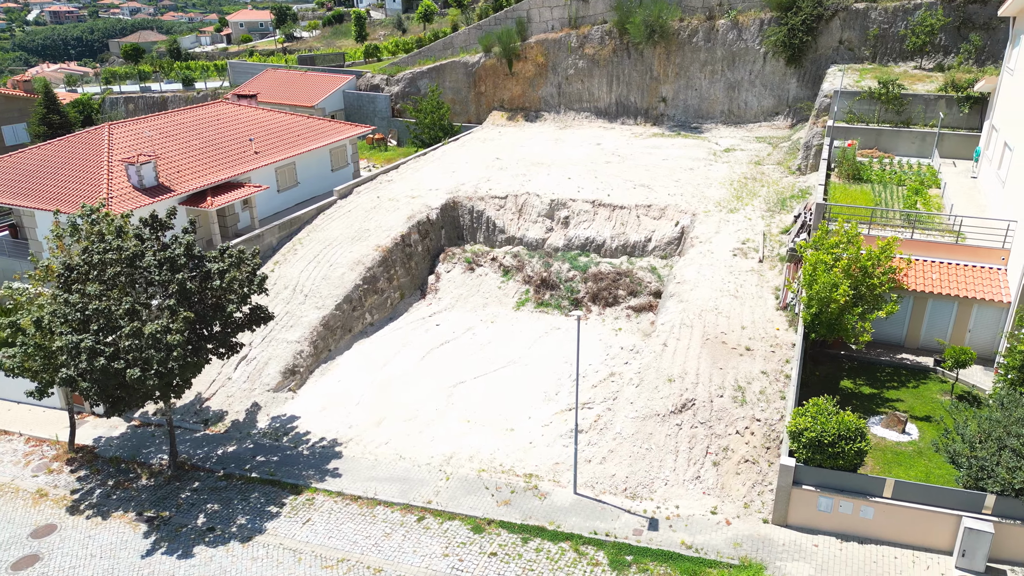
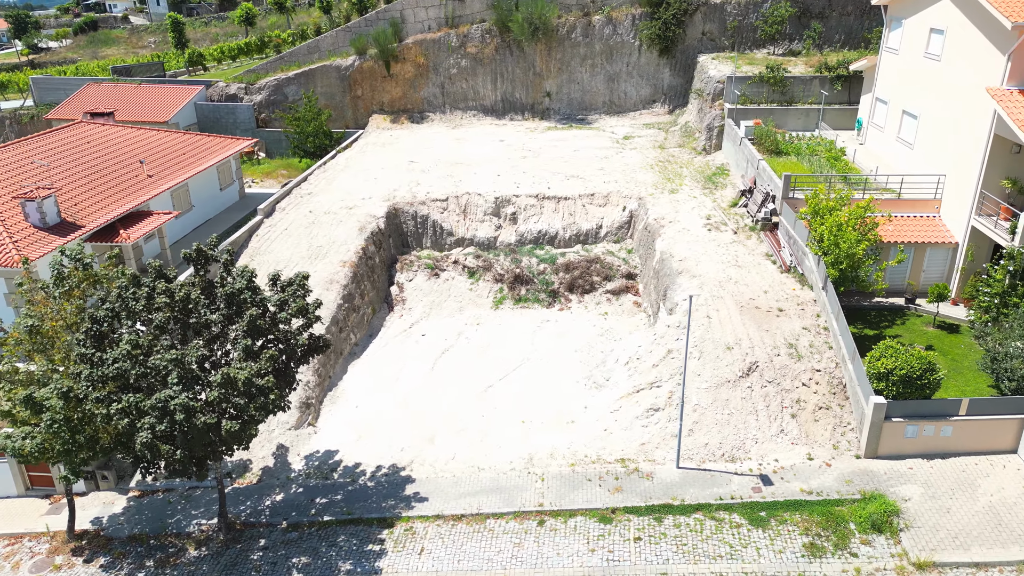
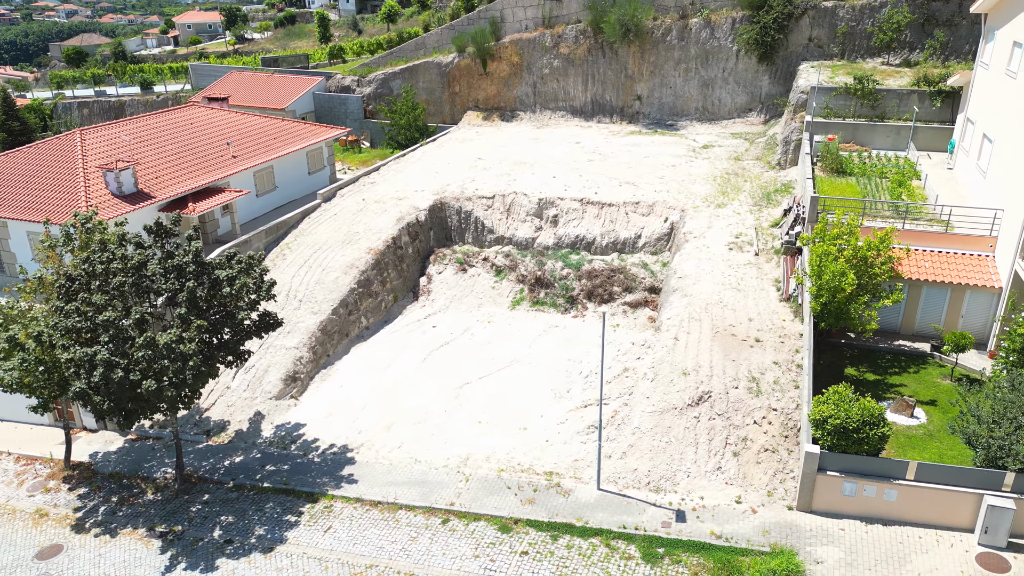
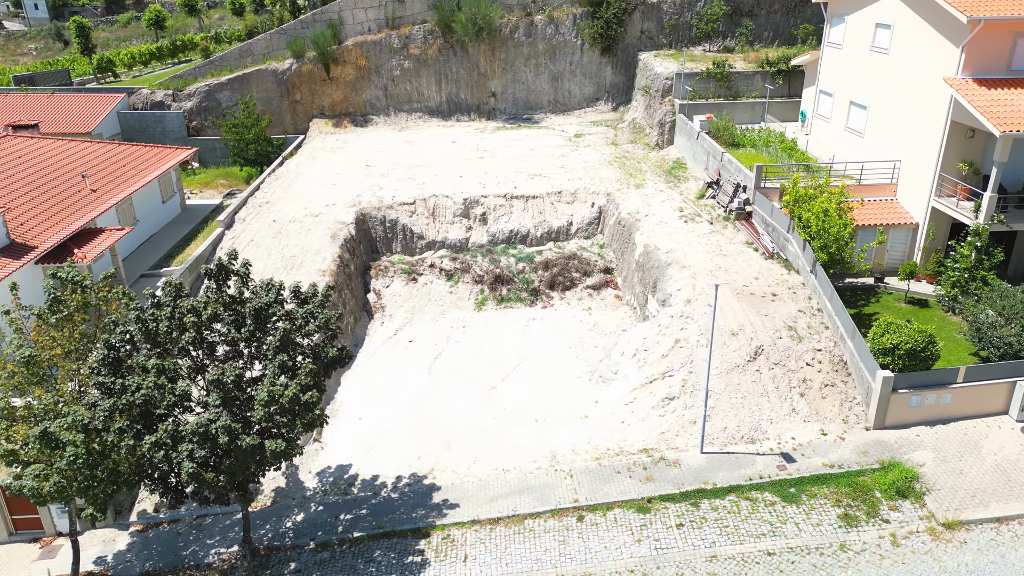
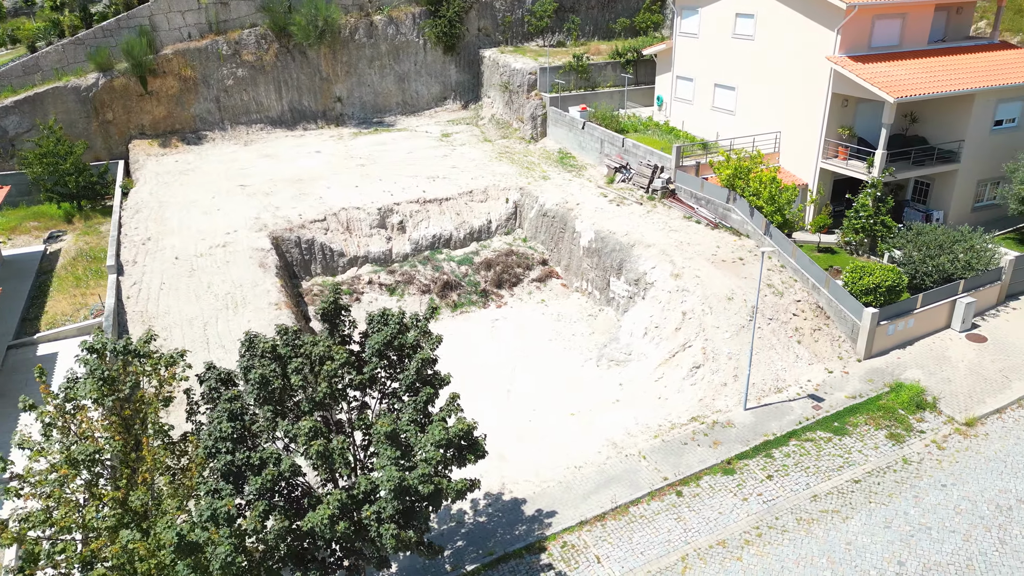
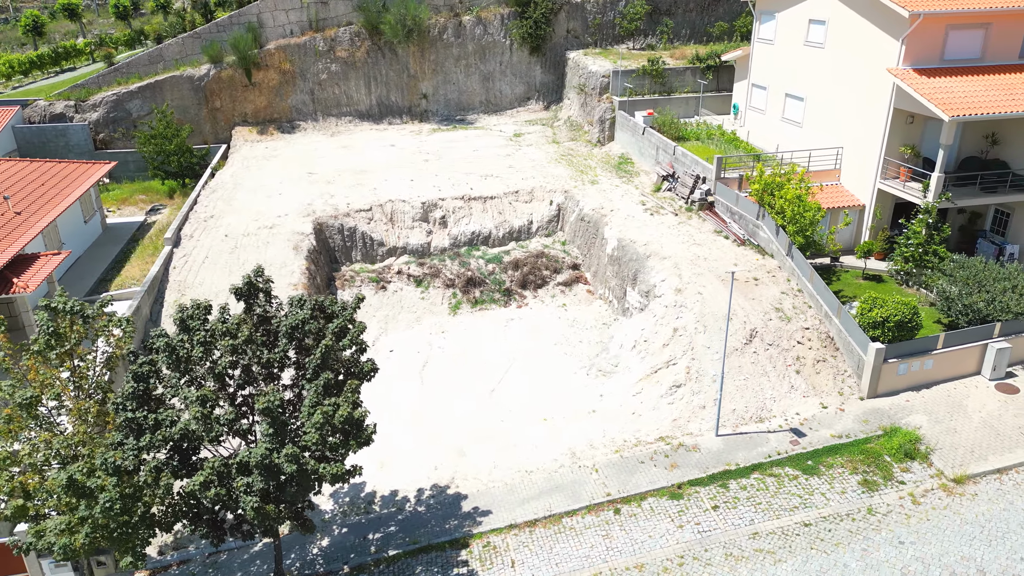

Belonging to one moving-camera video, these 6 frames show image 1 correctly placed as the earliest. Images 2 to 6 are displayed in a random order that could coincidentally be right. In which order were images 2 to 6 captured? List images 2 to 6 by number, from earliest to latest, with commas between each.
3, 2, 4, 6, 5
